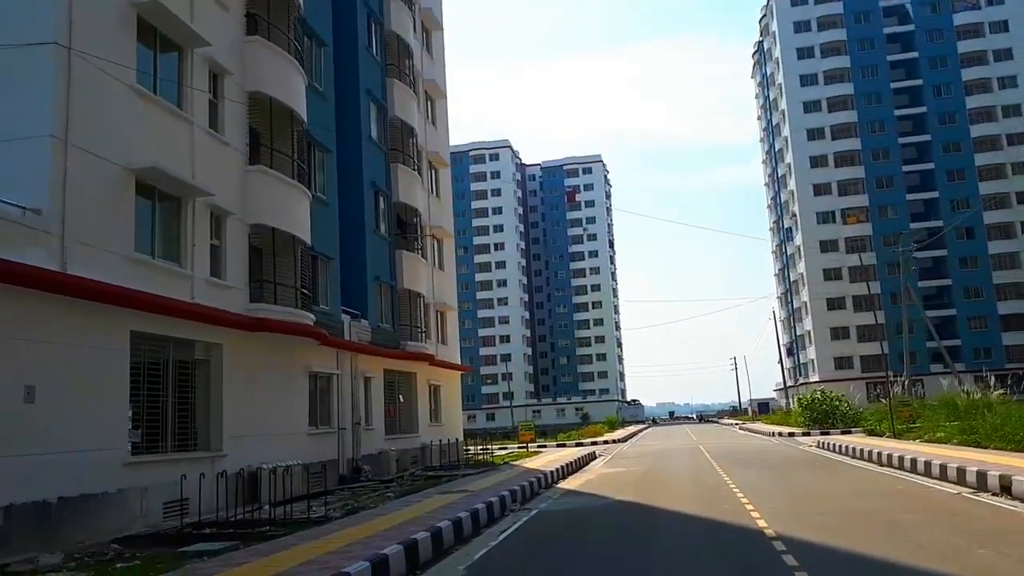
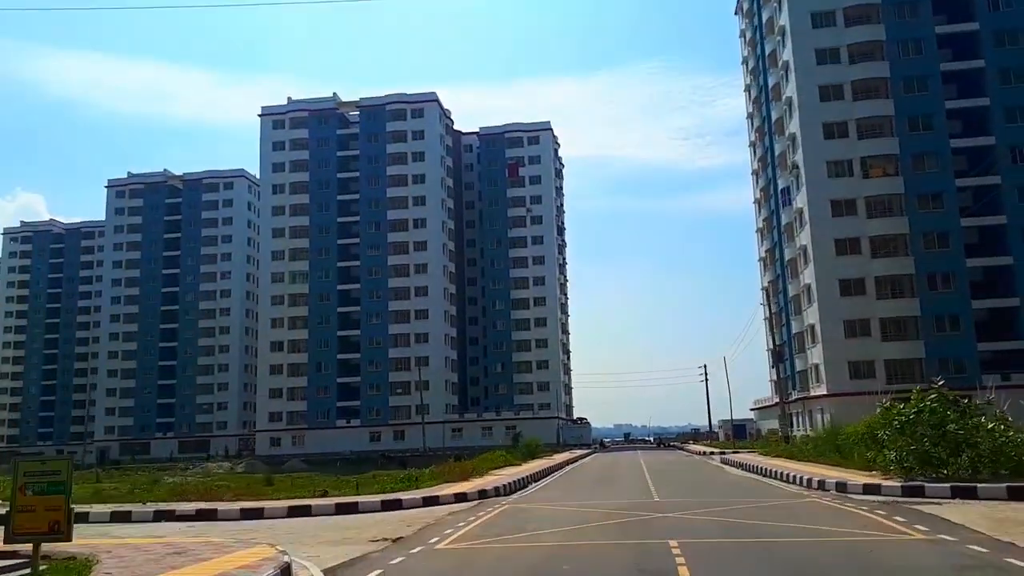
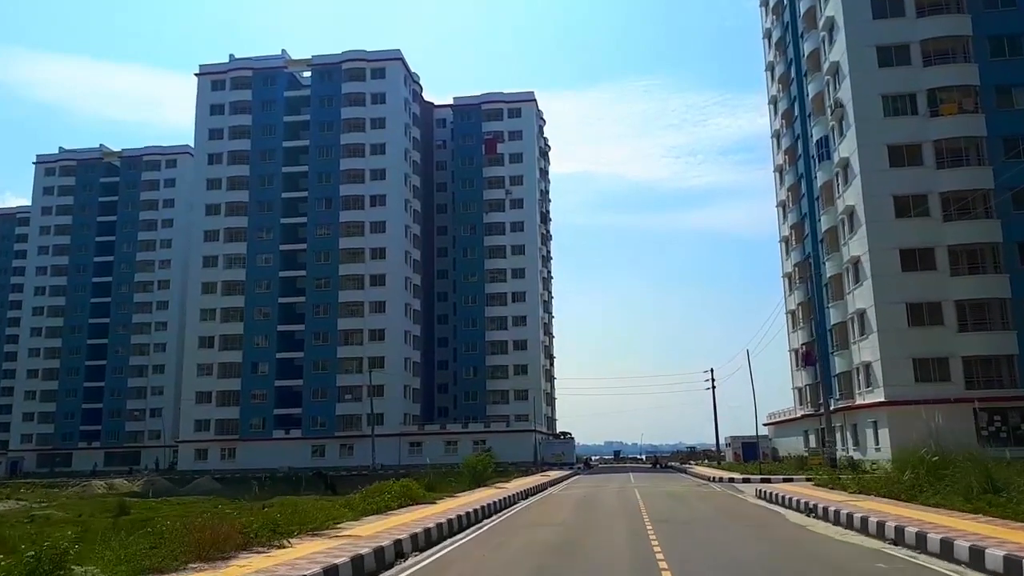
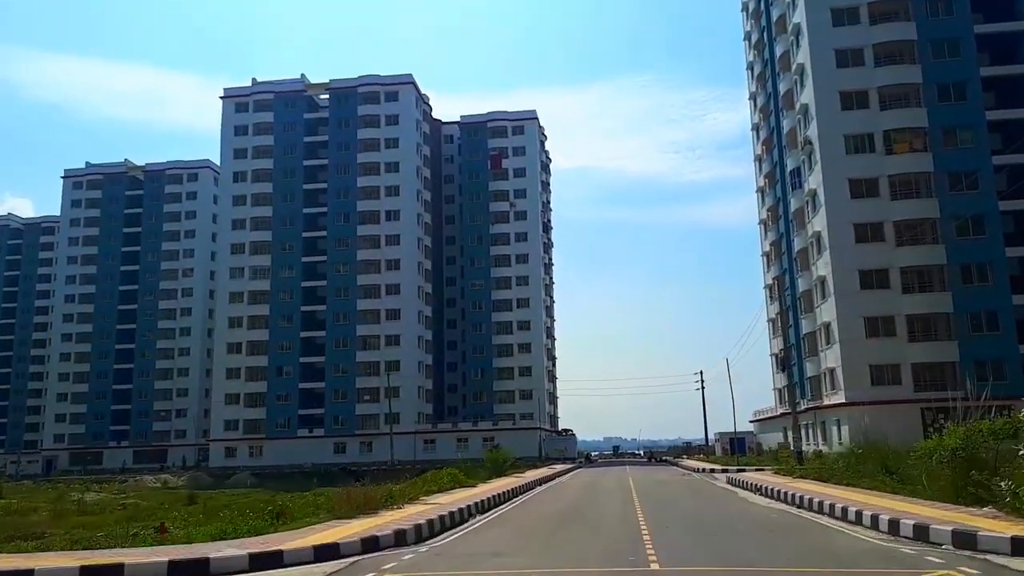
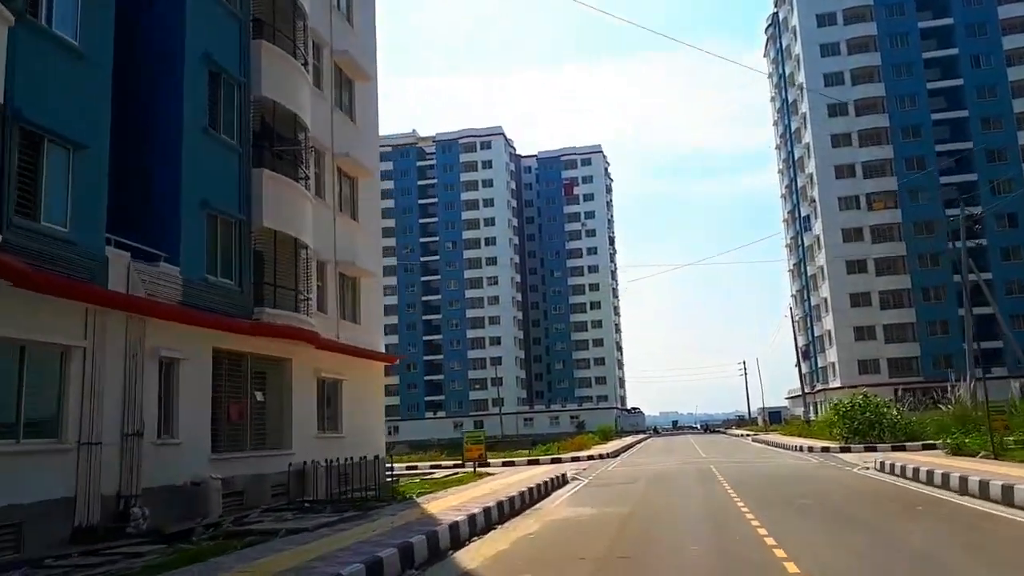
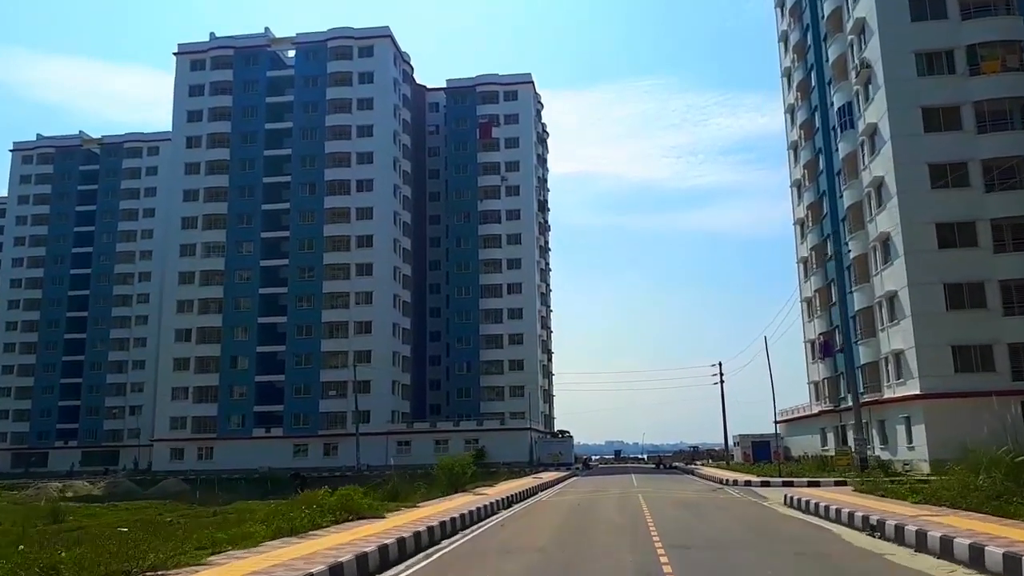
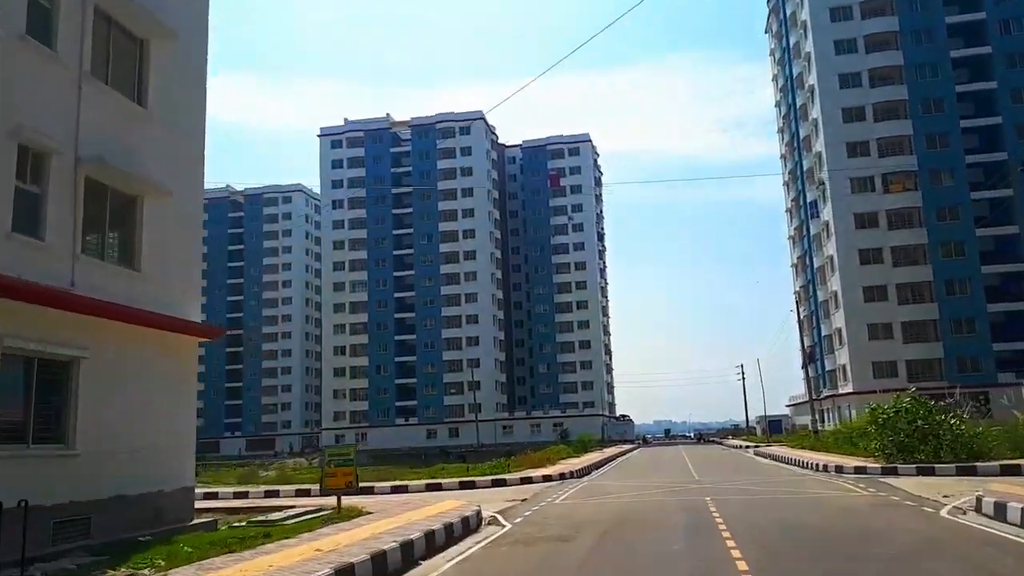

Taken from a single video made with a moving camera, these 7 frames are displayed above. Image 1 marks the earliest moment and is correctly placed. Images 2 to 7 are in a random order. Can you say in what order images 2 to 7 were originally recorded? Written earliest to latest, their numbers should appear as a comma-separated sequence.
5, 7, 2, 4, 3, 6
